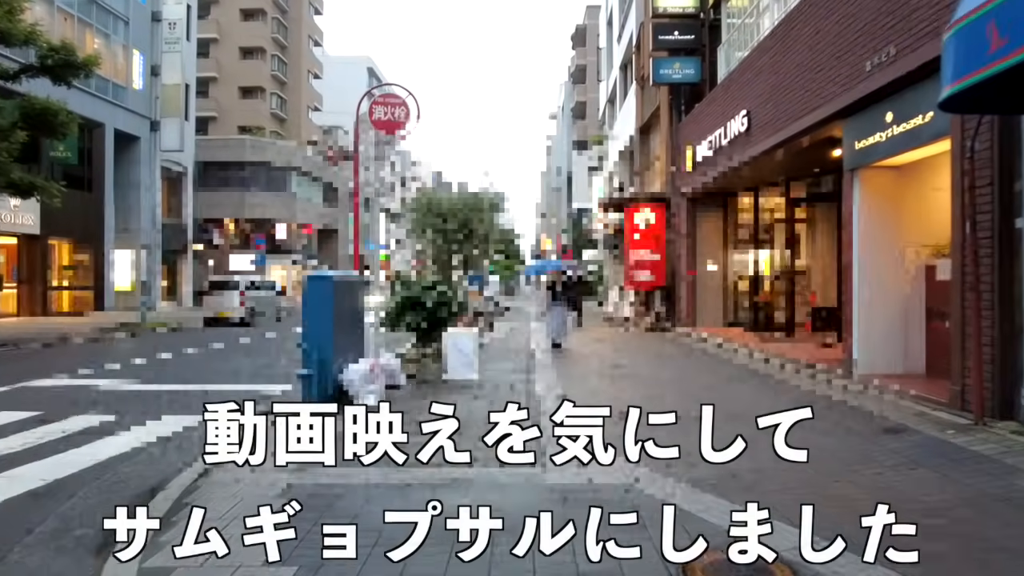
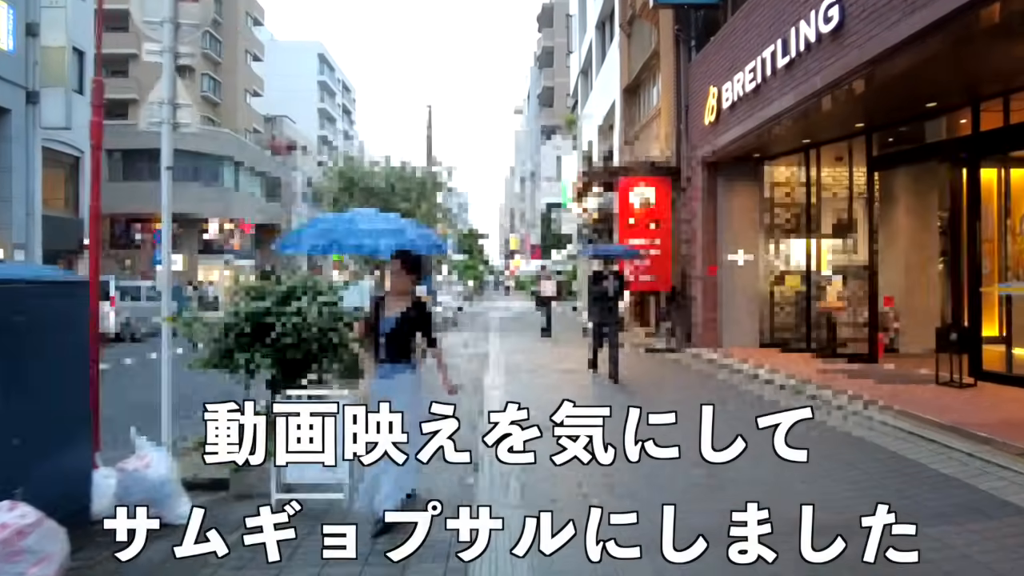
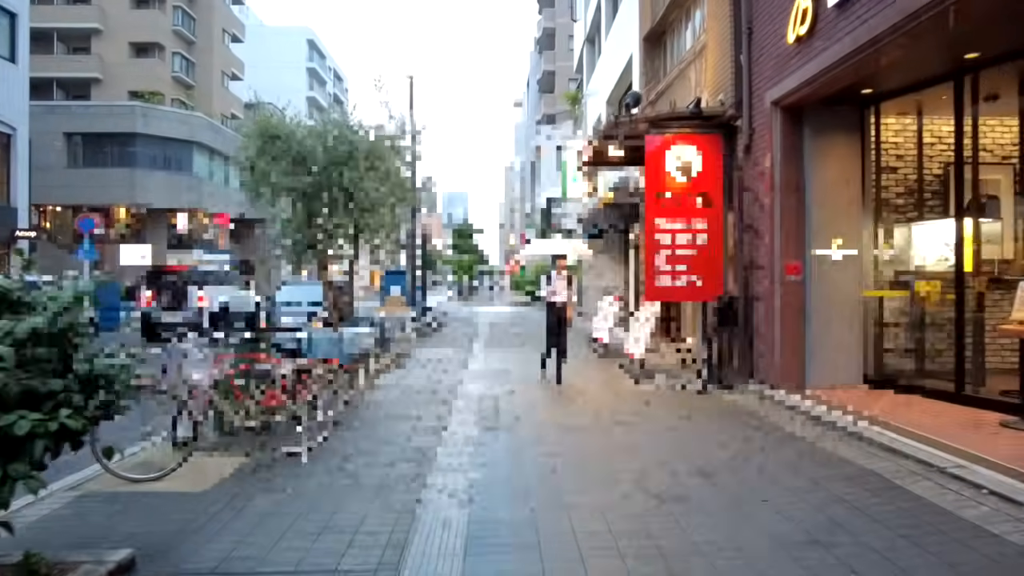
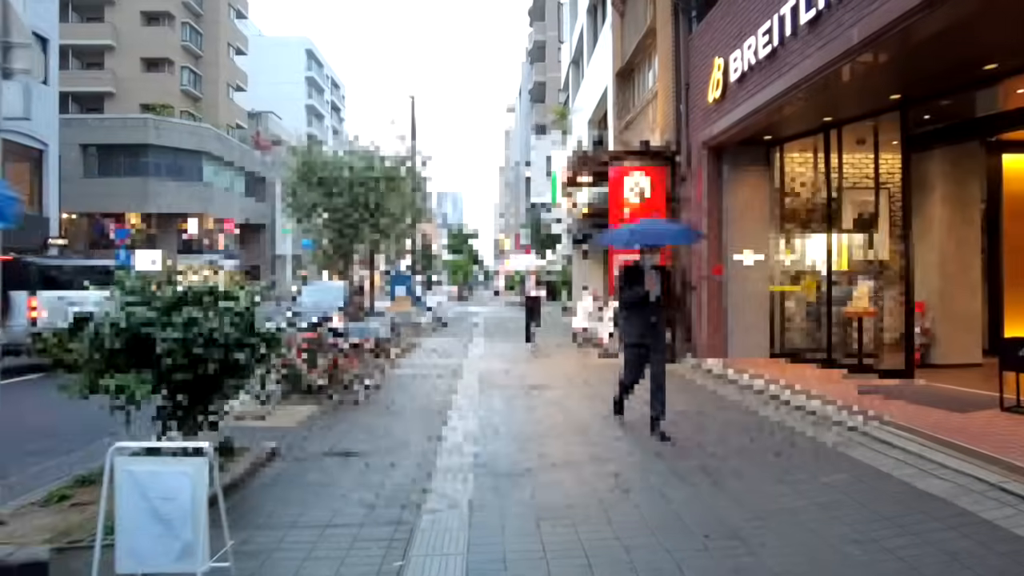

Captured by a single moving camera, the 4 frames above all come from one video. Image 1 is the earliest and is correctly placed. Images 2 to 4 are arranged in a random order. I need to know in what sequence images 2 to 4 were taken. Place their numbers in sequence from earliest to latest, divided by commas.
2, 4, 3
